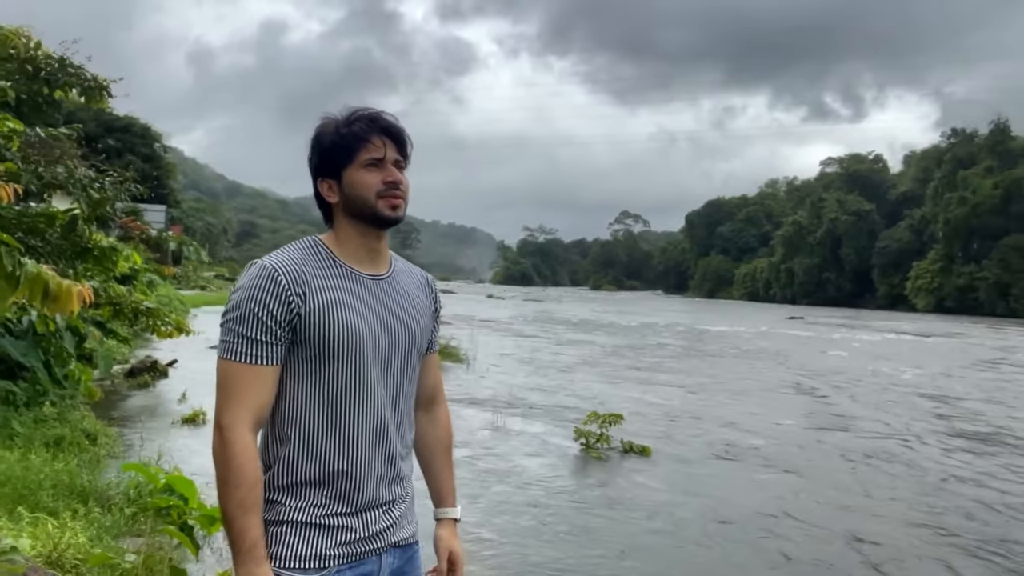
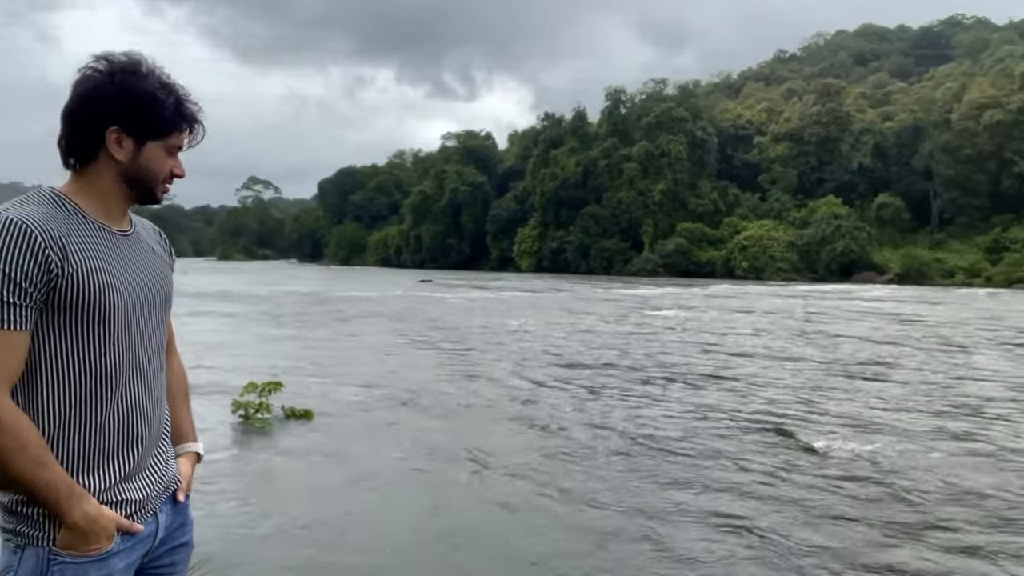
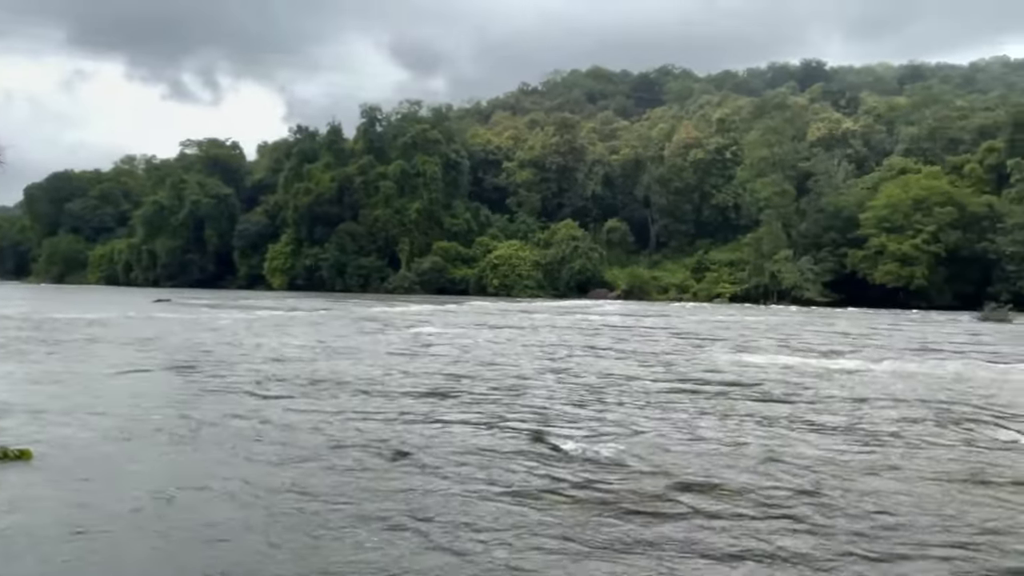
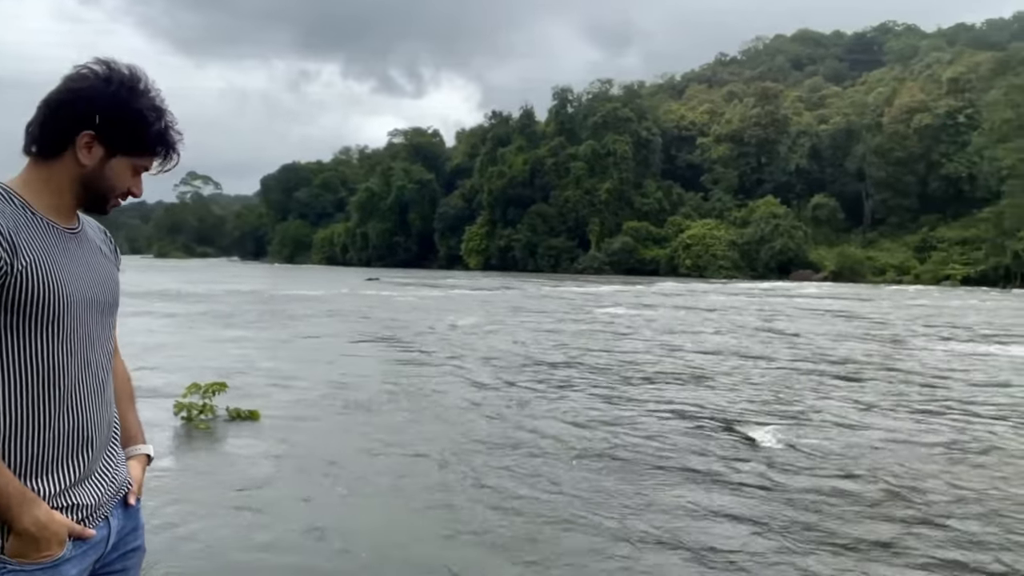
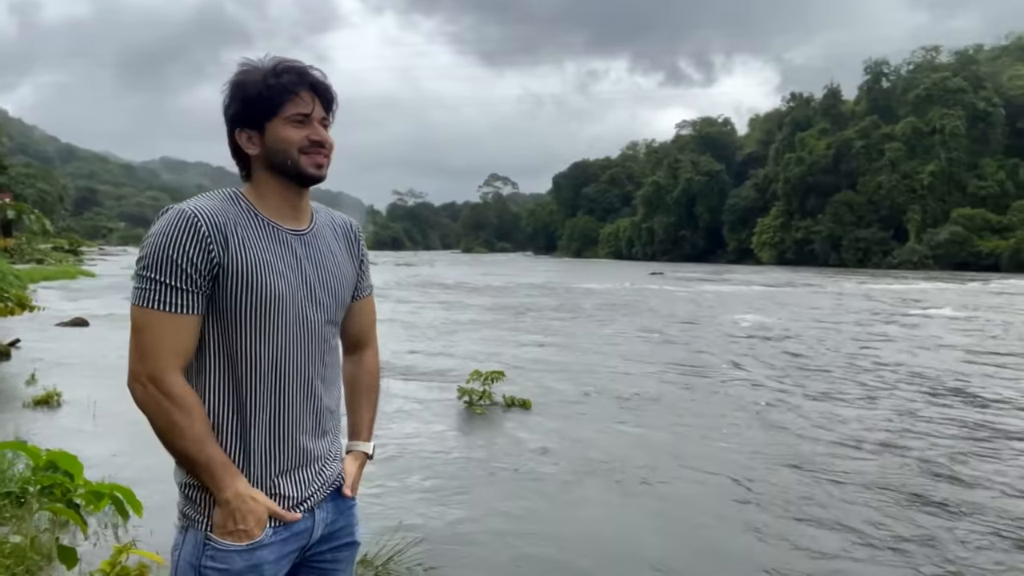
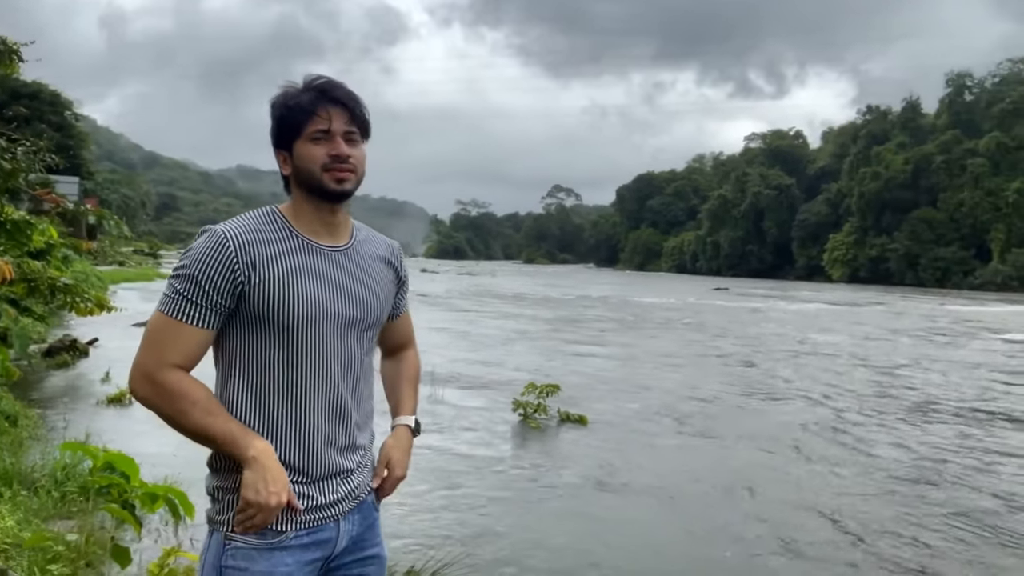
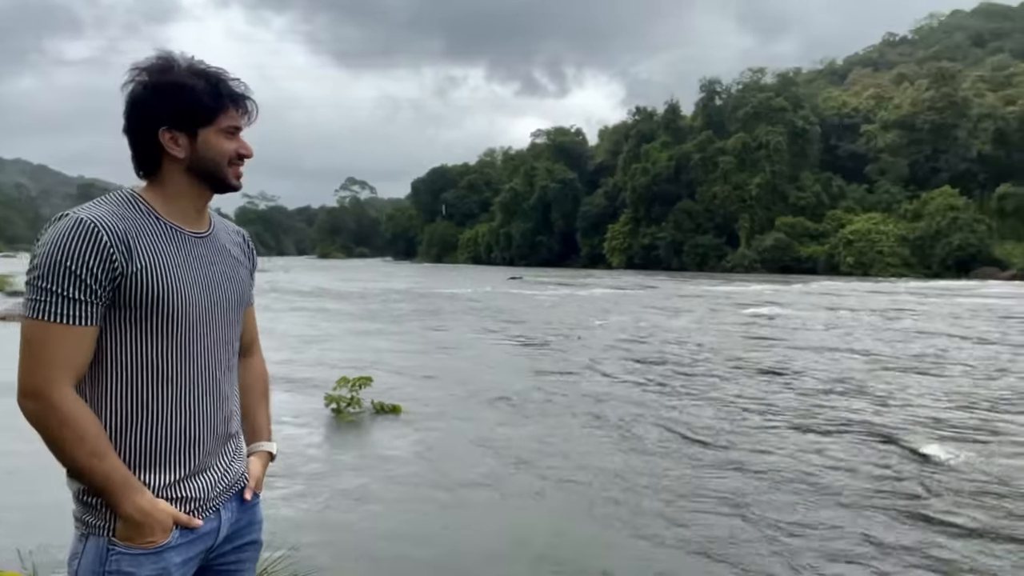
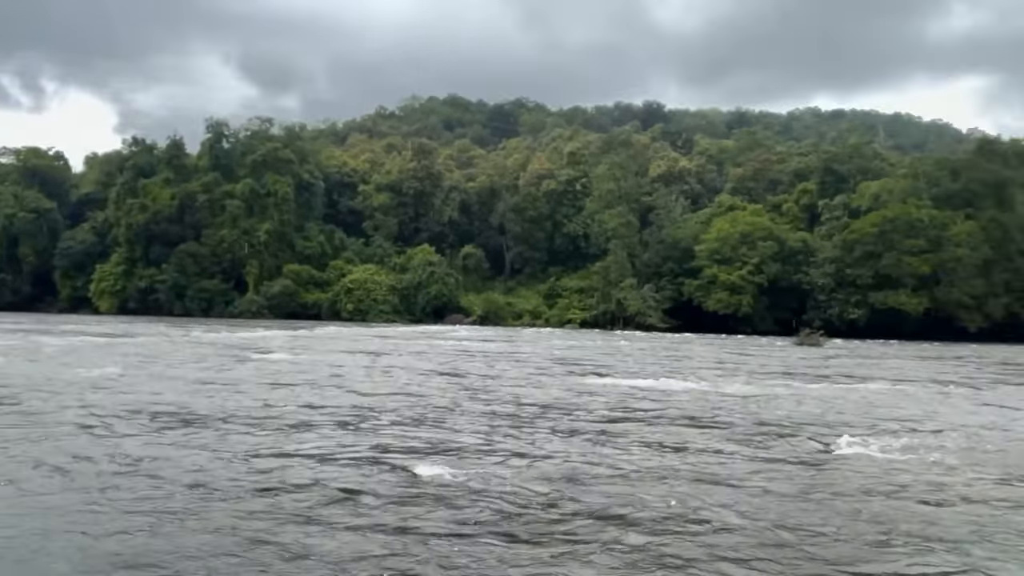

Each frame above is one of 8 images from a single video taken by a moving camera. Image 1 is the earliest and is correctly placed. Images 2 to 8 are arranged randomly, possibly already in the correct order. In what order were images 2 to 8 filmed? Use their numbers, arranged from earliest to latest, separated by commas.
6, 5, 7, 2, 4, 3, 8
